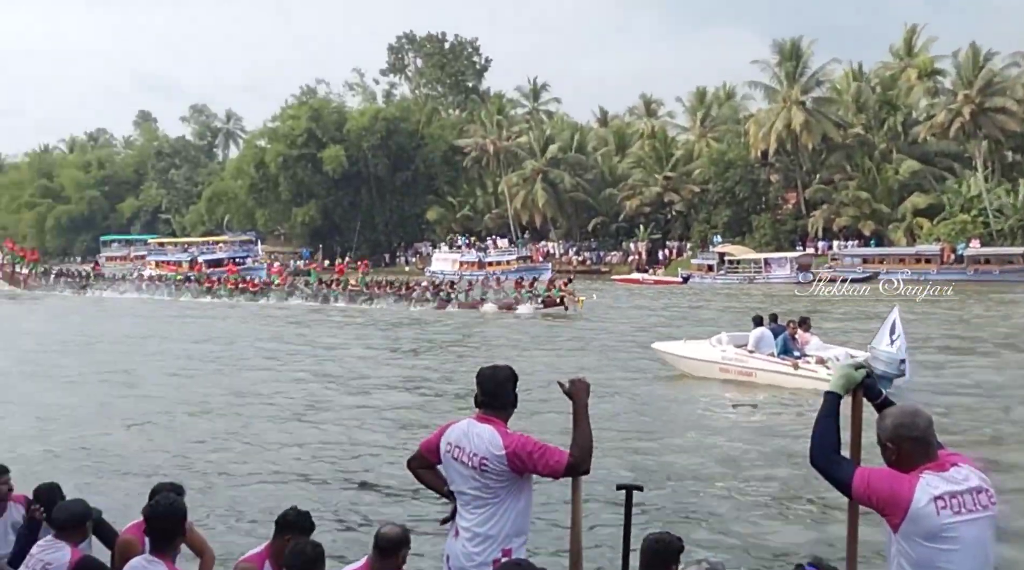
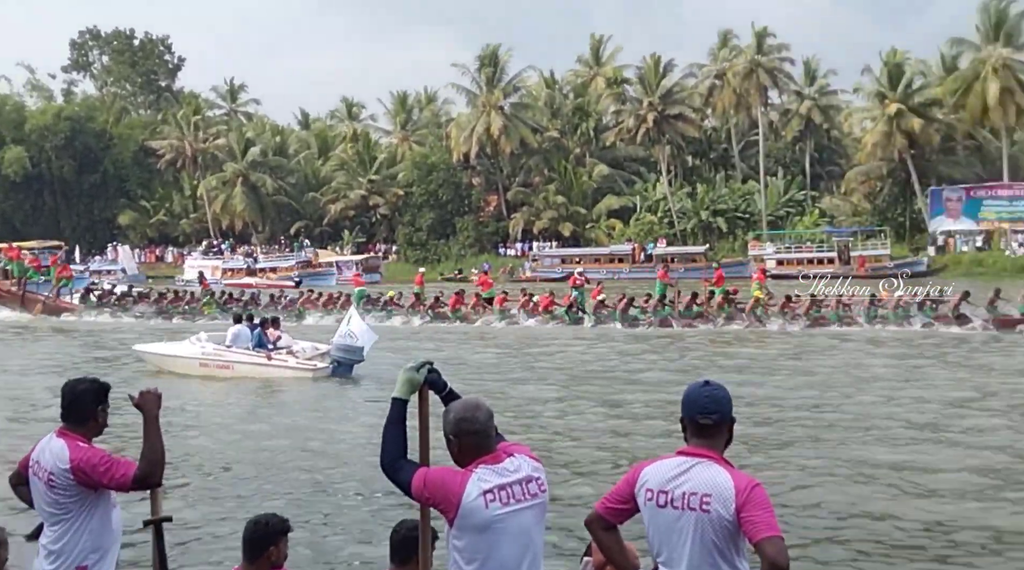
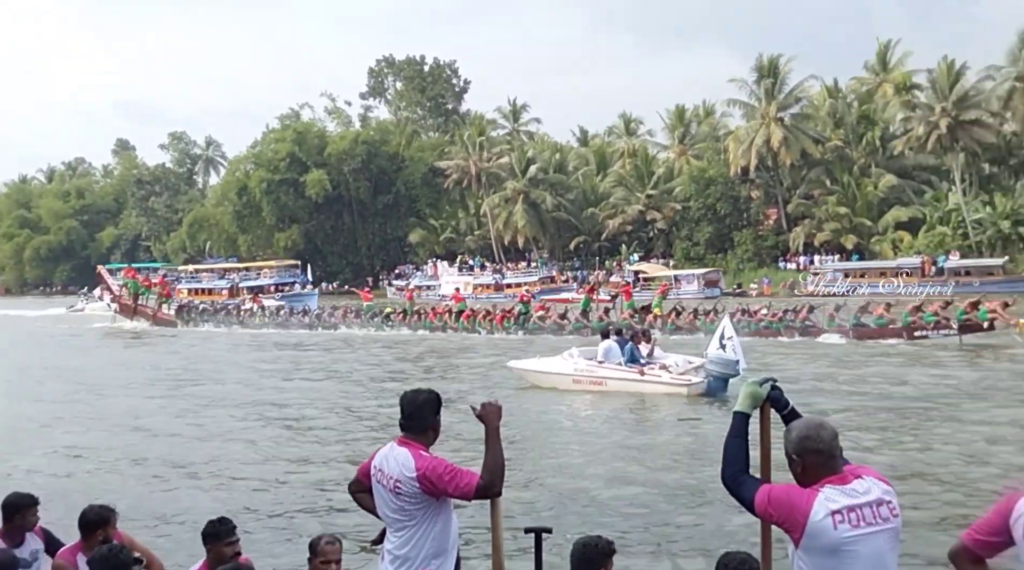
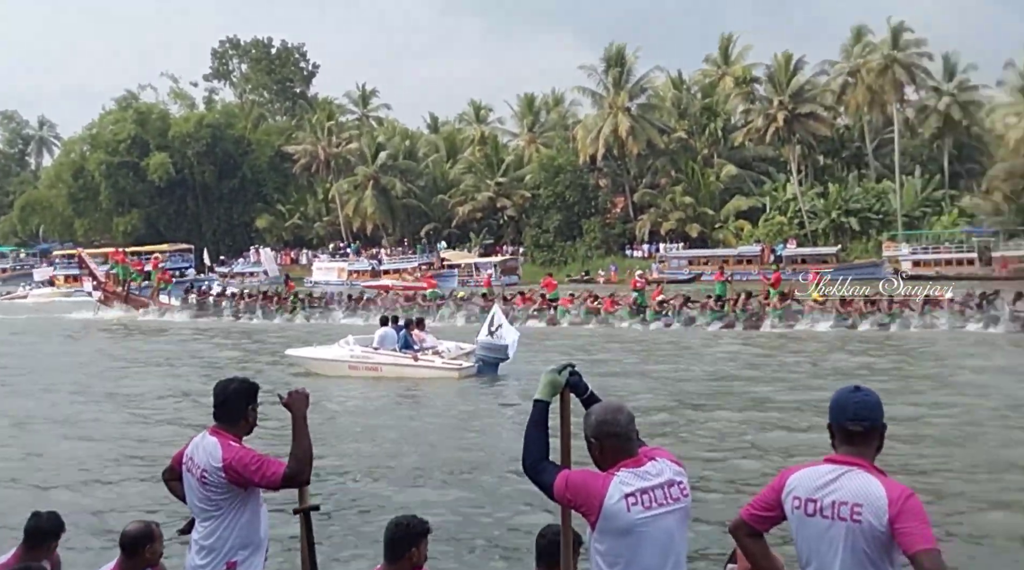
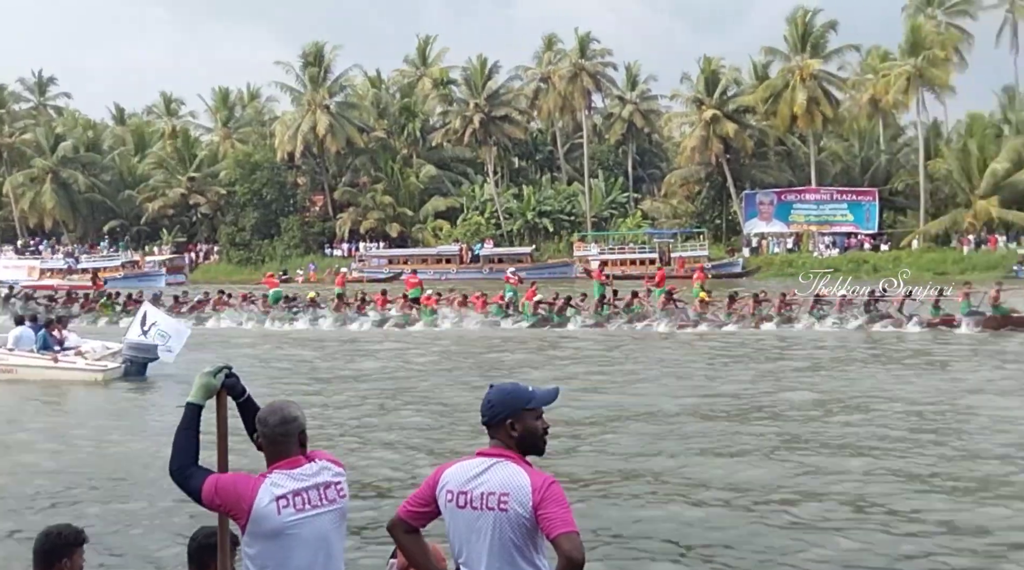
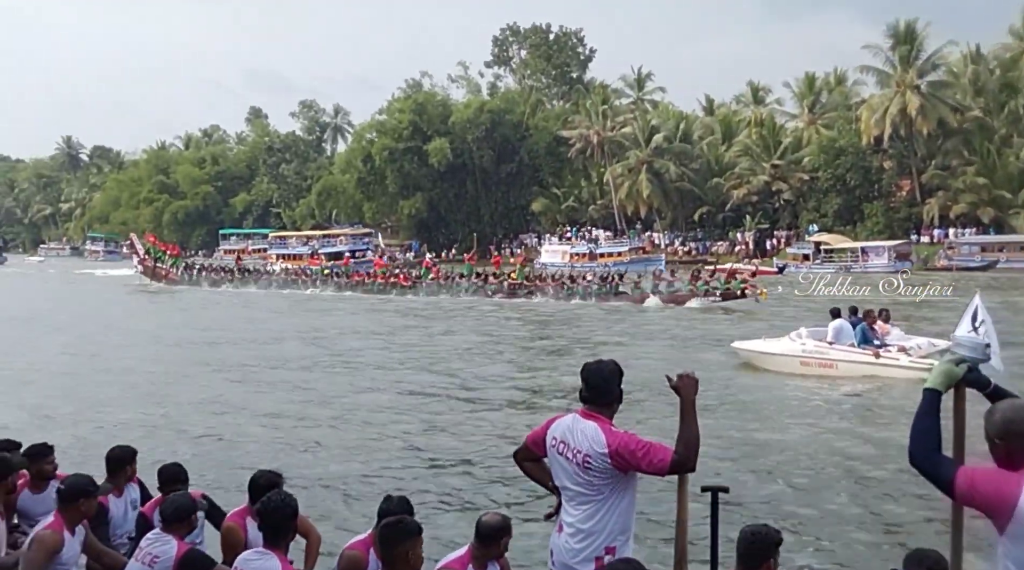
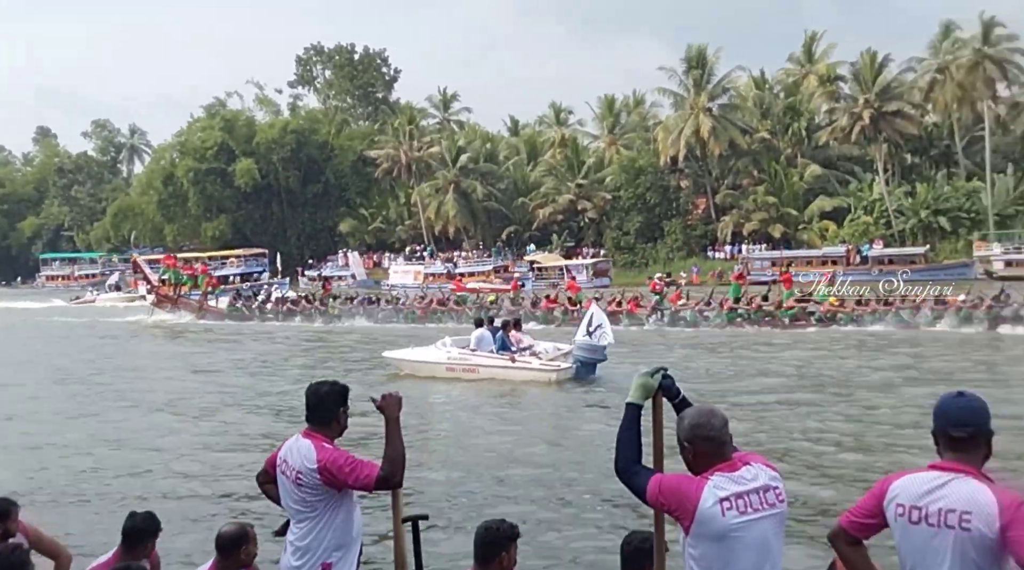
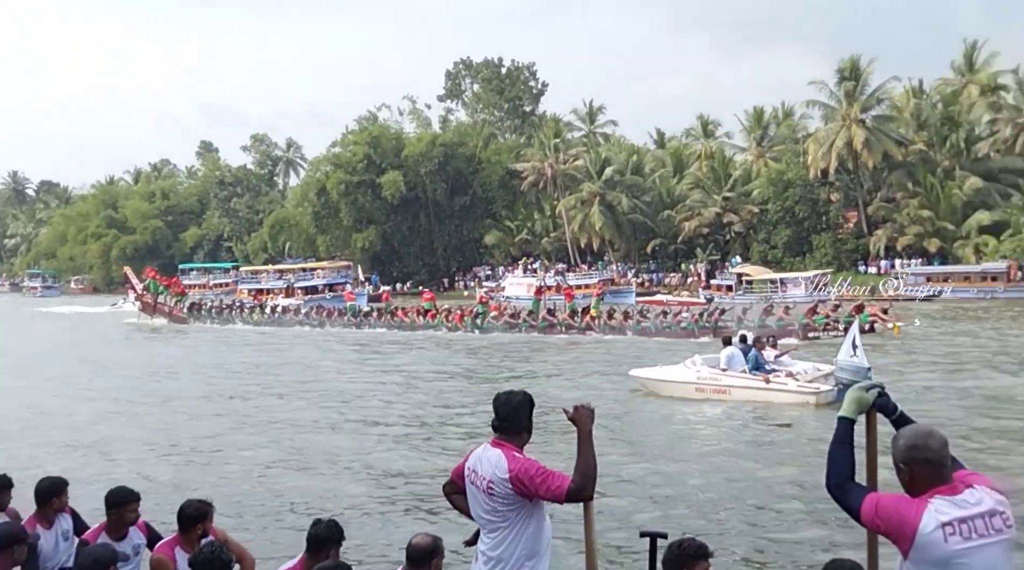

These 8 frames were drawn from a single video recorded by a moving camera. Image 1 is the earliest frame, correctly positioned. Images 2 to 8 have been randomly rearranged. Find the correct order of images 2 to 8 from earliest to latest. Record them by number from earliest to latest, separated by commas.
6, 8, 3, 7, 4, 2, 5
